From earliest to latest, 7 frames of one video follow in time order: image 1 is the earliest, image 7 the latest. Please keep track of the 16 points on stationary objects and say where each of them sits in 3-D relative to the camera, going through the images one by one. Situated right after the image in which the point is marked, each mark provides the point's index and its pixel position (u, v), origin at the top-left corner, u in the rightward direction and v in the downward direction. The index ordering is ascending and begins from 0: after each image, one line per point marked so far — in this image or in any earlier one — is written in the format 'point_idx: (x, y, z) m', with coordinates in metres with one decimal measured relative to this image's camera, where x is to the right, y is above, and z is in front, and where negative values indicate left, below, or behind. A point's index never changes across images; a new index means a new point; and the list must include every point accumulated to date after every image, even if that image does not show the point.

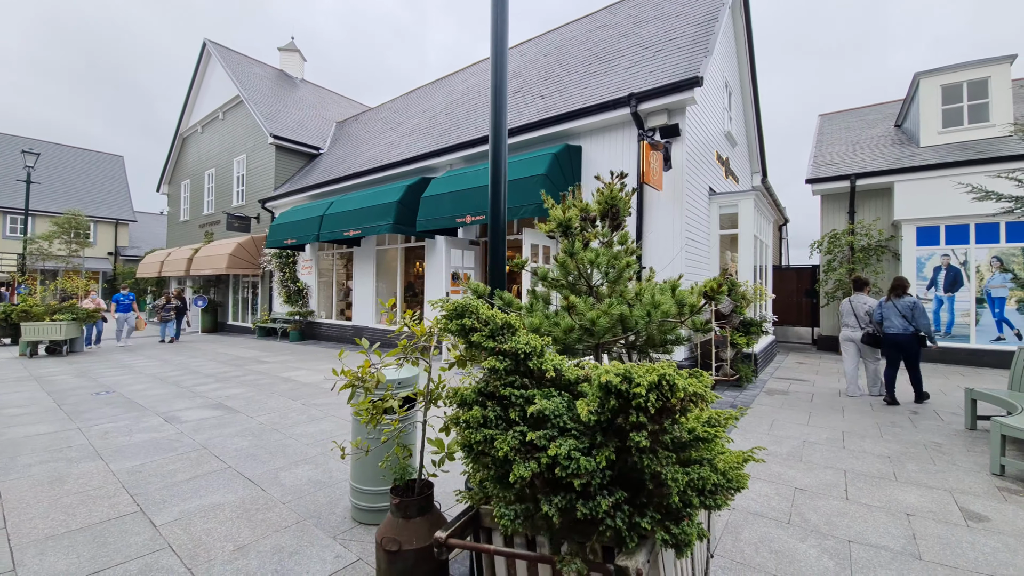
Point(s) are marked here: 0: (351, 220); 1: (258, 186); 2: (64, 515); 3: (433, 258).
0: (-4.3, +1.8, +11.3) m
1: (-10.9, +4.4, +18.0) m
2: (-3.3, -1.7, +3.1) m
3: (-2.1, +0.8, +11.1) m
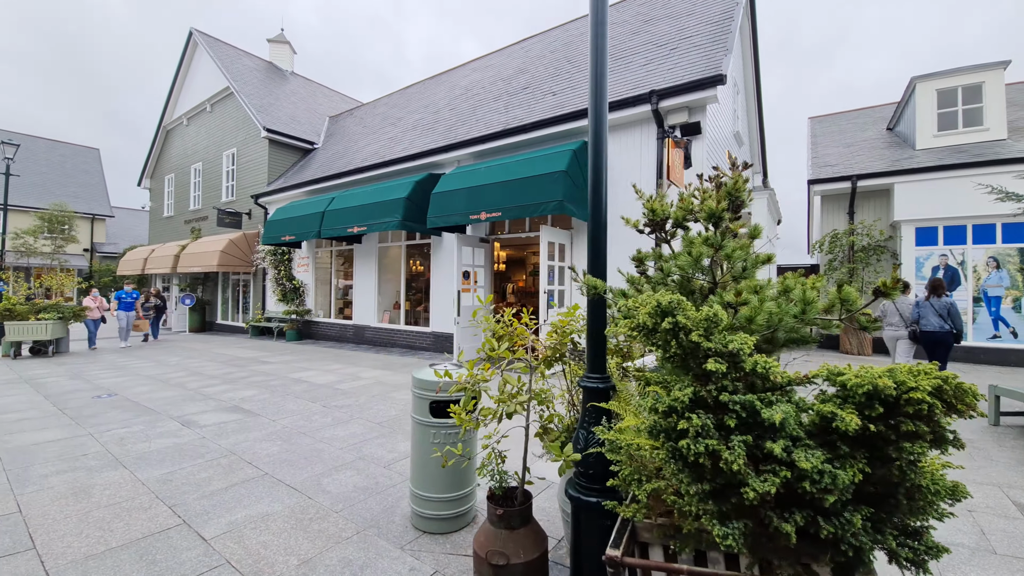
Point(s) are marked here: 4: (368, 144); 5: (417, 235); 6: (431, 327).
0: (-4.1, +1.9, +11.0) m
1: (-10.9, +4.5, +17.4) m
2: (-2.8, -1.7, +2.9) m
3: (-1.8, +0.8, +10.9) m
4: (-5.0, +5.0, +14.6) m
5: (-2.7, +1.5, +11.8) m
6: (-2.2, -1.0, +11.1) m
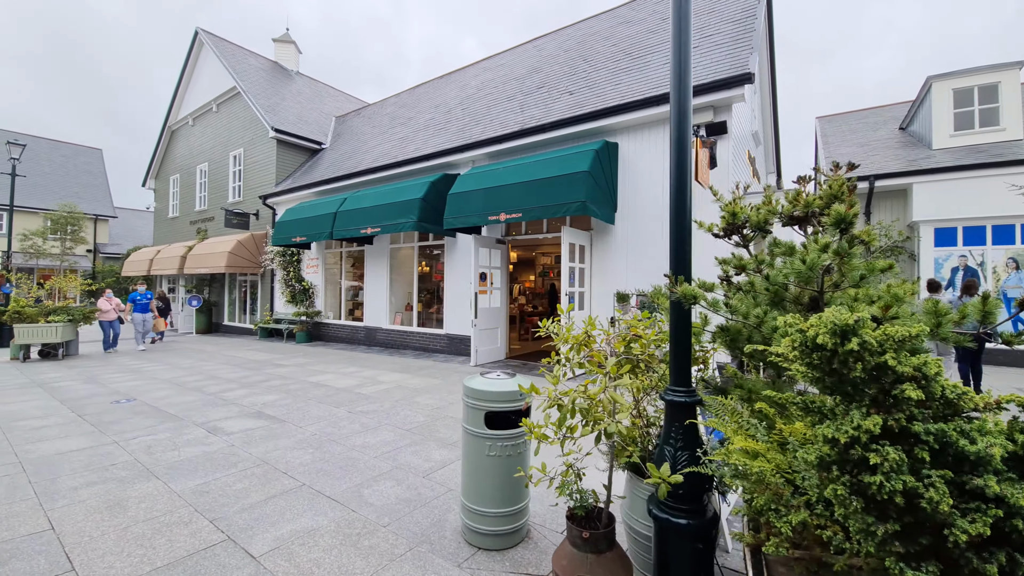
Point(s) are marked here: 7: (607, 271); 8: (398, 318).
0: (-3.7, +1.8, +10.9) m
1: (-10.5, +4.4, +17.3) m
2: (-2.4, -1.7, +2.8) m
3: (-1.4, +0.8, +10.8) m
4: (-4.6, +5.0, +14.5) m
5: (-2.3, +1.5, +11.7) m
6: (-1.8, -1.1, +11.0) m
7: (+1.9, +0.3, +8.4) m
8: (-3.4, -0.9, +12.5) m
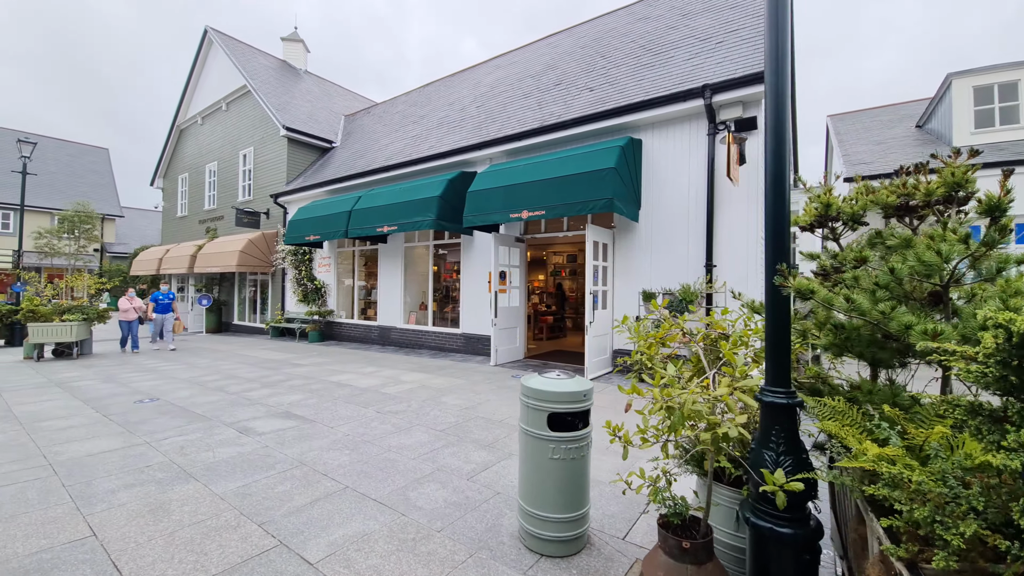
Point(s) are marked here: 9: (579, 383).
0: (-3.3, +1.9, +10.8) m
1: (-10.1, +4.5, +17.3) m
2: (-2.0, -1.7, +2.7) m
3: (-1.0, +0.8, +10.7) m
4: (-4.2, +5.0, +14.4) m
5: (-1.8, +1.5, +11.6) m
6: (-1.3, -1.1, +10.9) m
7: (+2.4, +0.4, +8.3) m
8: (-3.0, -0.9, +12.4) m
9: (+0.5, -0.7, +2.9) m
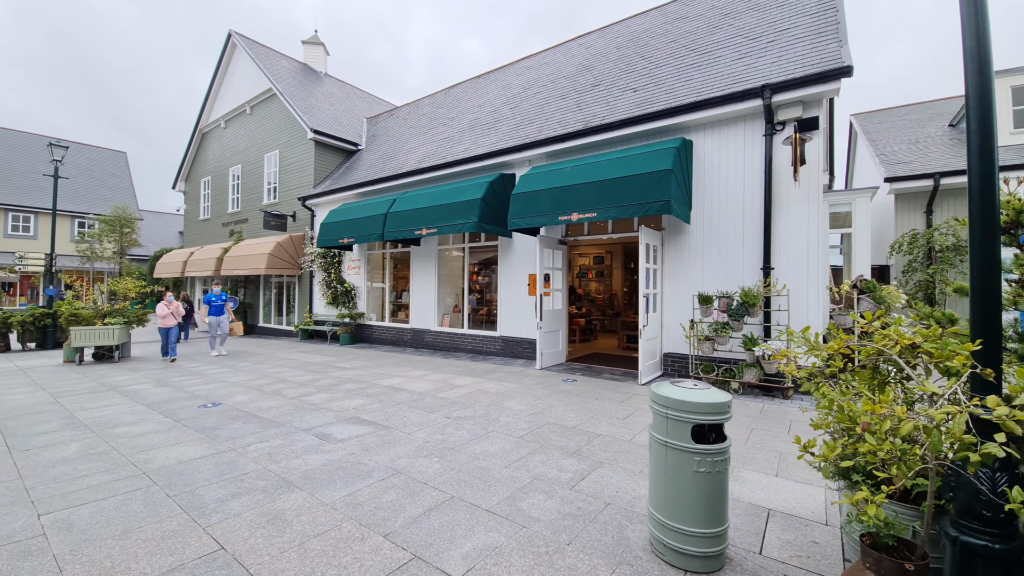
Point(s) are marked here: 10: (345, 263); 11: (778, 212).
0: (-2.3, +1.8, +10.7) m
1: (-9.0, +4.4, +17.3) m
2: (-1.1, -1.7, +2.6) m
3: (0.0, +0.7, +10.6) m
4: (-3.2, +4.9, +14.4) m
5: (-0.8, +1.4, +11.6) m
6: (-0.3, -1.1, +10.9) m
7: (+3.3, +0.3, +8.2) m
8: (-1.9, -0.9, +12.3) m
9: (+1.4, -0.7, +2.8) m
10: (-6.0, +0.9, +15.1) m
11: (+4.6, +1.3, +7.3) m
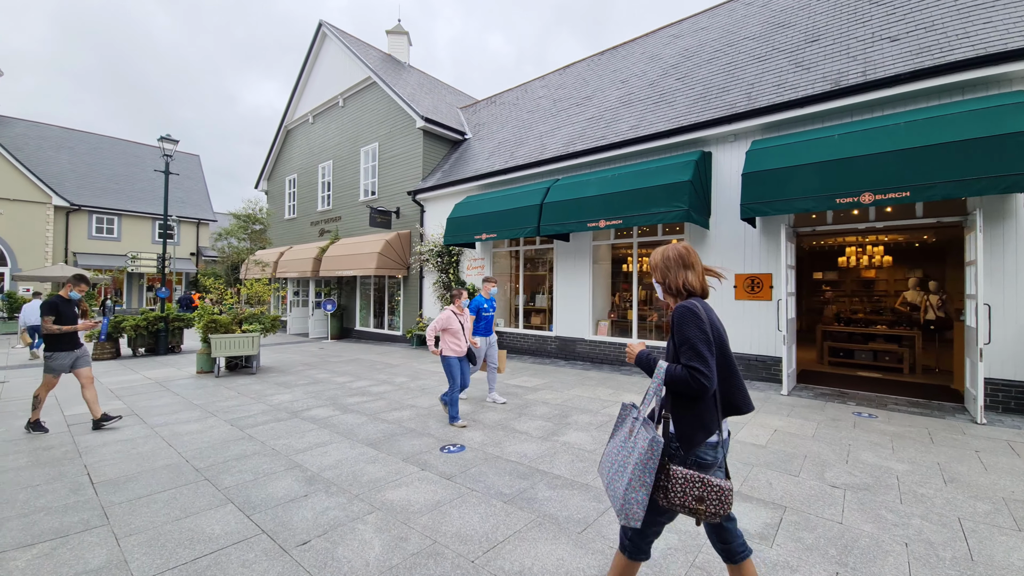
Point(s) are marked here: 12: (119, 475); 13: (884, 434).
0: (+1.9, +1.7, +9.0) m
1: (-4.4, +4.3, +16.1) m
2: (+2.4, -1.8, +0.9) m
3: (+4.1, +0.7, +8.8) m
4: (+1.3, +4.9, +12.7) m
5: (+3.4, +1.4, +9.8) m
6: (+3.8, -1.2, +9.0) m
7: (+7.3, +0.2, +6.1) m
8: (+2.3, -1.0, +10.6) m
9: (+4.9, -0.8, +0.8) m
10: (-1.5, +0.9, +13.7) m
11: (+8.5, +1.3, +5.1) m
12: (-3.8, -1.8, +4.1) m
13: (+4.7, -1.8, +5.3) m
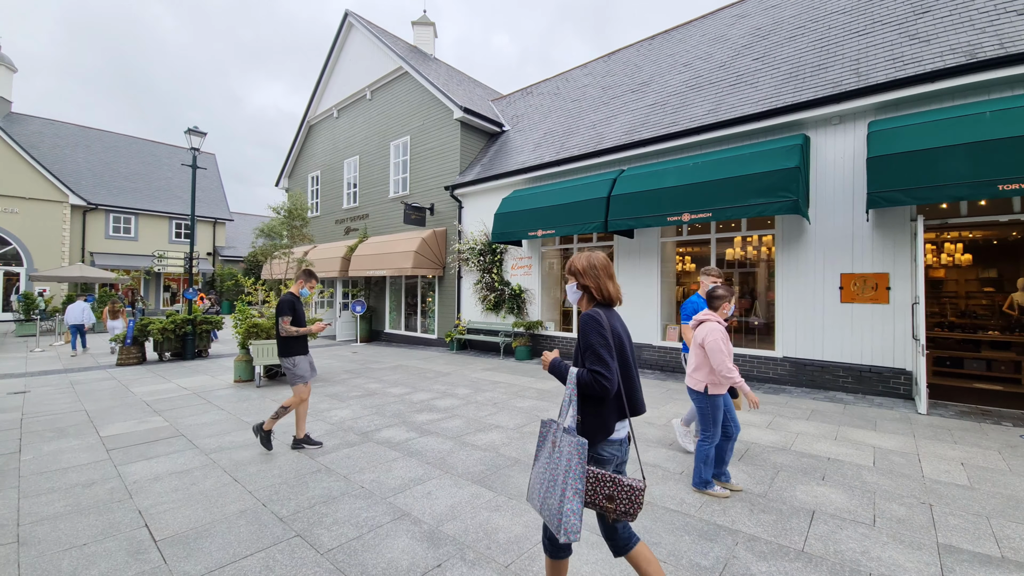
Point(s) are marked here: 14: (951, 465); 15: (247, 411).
0: (+3.2, +1.7, +8.1) m
1: (-2.9, +4.3, +15.2) m
2: (+3.7, -1.8, -0.1) m
3: (+5.5, +0.6, +7.8) m
4: (+2.7, +4.9, +11.8) m
5: (+4.8, +1.3, +8.8) m
6: (+5.2, -1.2, +8.1) m
7: (+8.6, +0.2, +5.1) m
8: (+3.7, -1.0, +9.7) m
9: (+6.2, -0.8, -0.1) m
10: (-0.1, +0.8, +12.8) m
11: (+9.8, +1.2, +4.0) m
12: (-2.5, -1.9, +3.2) m
13: (+6.0, -1.8, +4.3) m
14: (+4.5, -1.8, +4.3) m
15: (-4.2, -2.0, +6.7) m
